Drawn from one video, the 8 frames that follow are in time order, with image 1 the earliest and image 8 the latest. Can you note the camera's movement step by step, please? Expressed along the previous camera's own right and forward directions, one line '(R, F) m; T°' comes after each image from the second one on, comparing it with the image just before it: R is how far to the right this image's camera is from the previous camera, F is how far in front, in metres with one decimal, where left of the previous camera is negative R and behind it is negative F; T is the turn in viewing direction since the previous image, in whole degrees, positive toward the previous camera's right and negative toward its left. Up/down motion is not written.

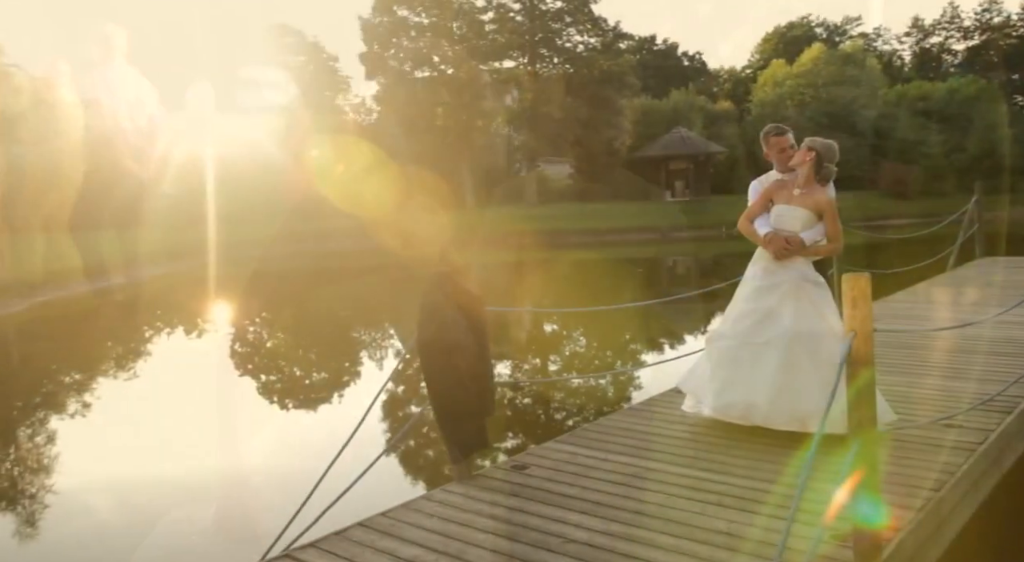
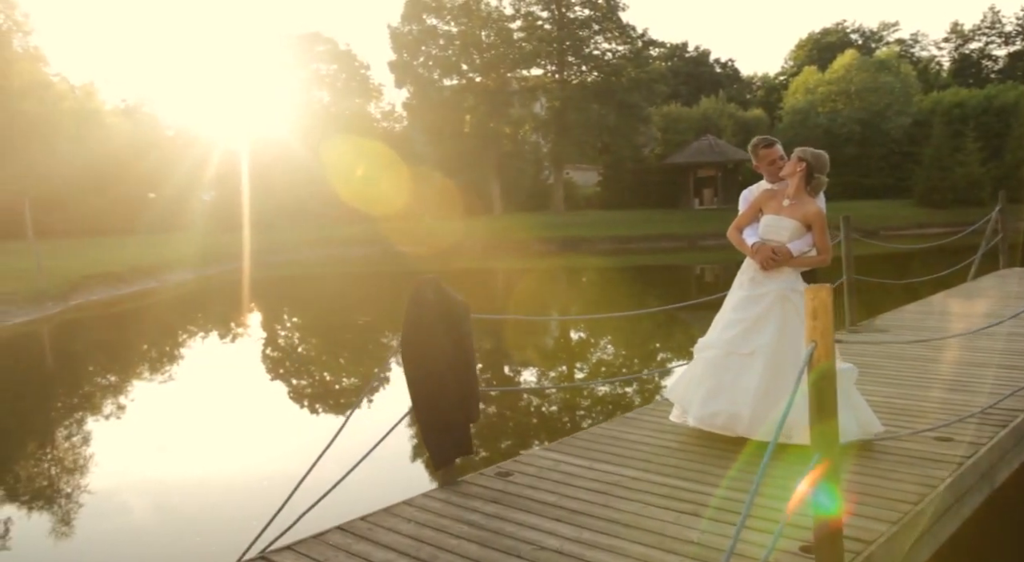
(+0.3, 0.0) m; -2°
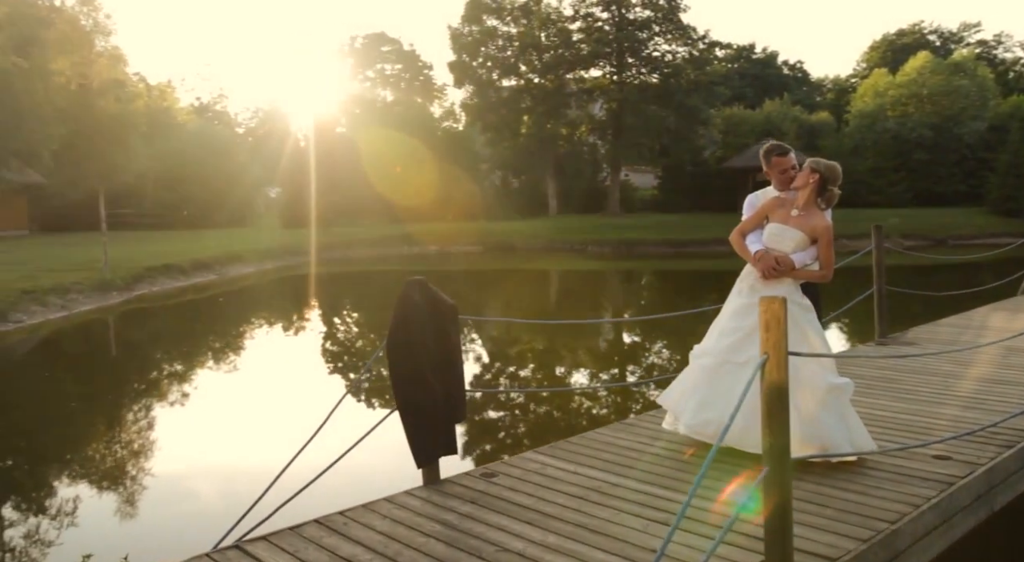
(+0.4, 0.0) m; -4°
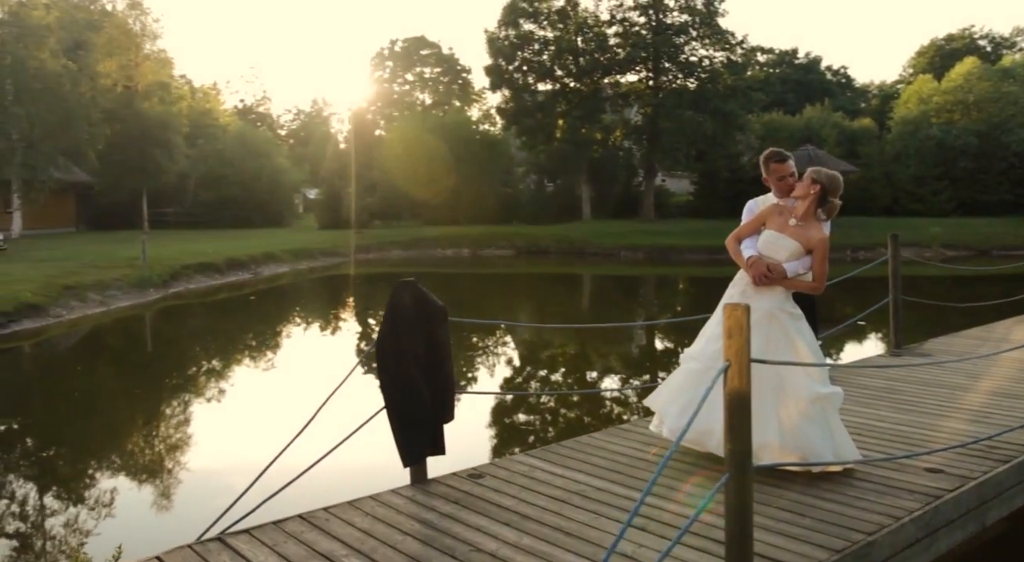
(+0.3, 0.0) m; -3°
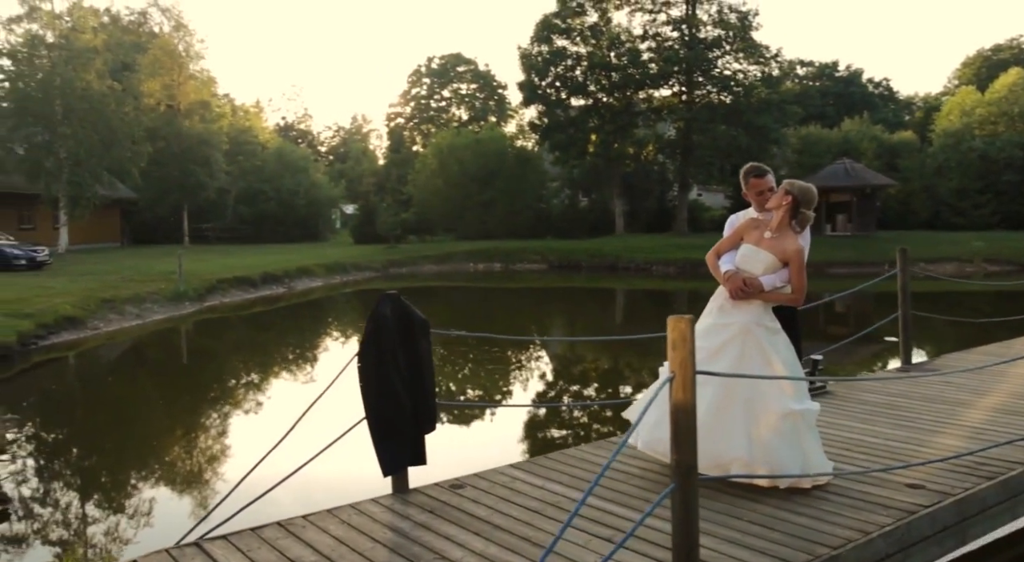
(+0.3, -0.1) m; -3°
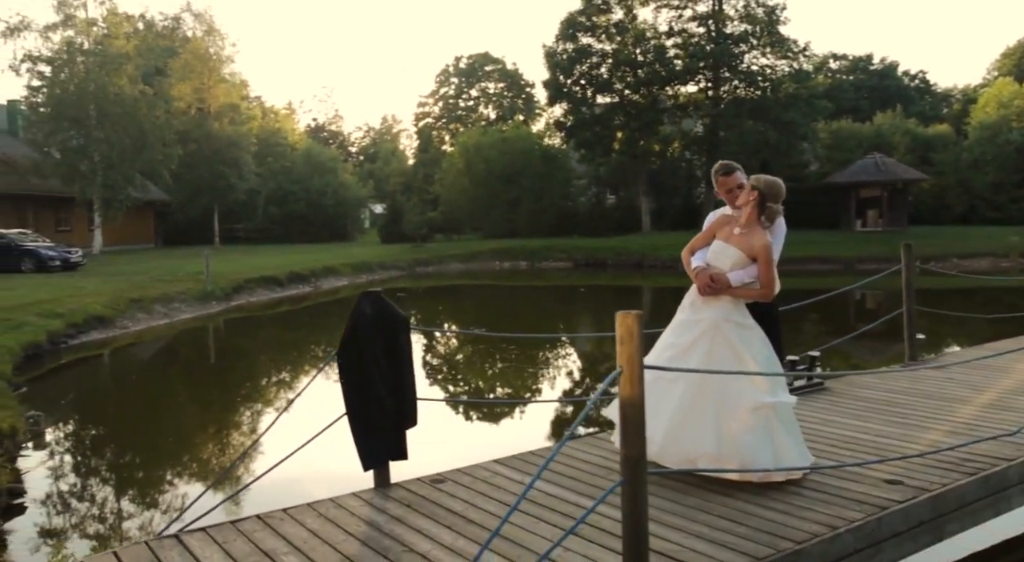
(+0.3, 0.0) m; -2°
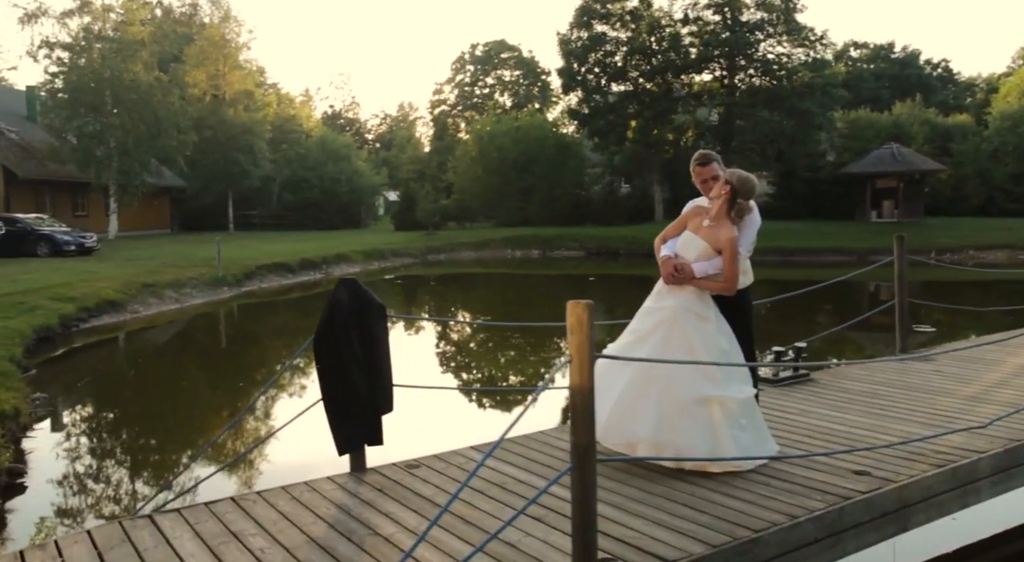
(+0.2, 0.0) m; -1°
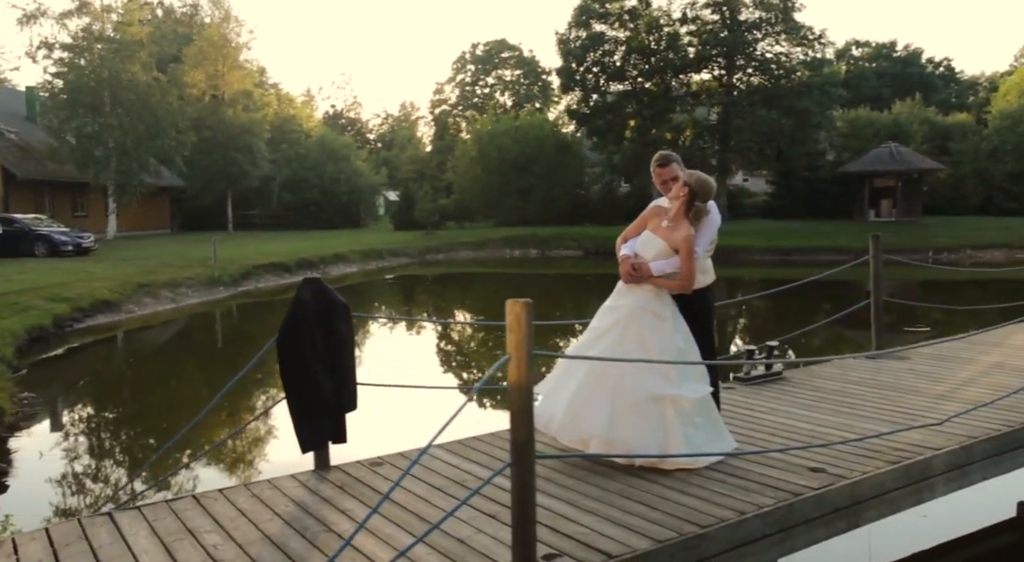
(+0.2, 0.0) m; 0°
